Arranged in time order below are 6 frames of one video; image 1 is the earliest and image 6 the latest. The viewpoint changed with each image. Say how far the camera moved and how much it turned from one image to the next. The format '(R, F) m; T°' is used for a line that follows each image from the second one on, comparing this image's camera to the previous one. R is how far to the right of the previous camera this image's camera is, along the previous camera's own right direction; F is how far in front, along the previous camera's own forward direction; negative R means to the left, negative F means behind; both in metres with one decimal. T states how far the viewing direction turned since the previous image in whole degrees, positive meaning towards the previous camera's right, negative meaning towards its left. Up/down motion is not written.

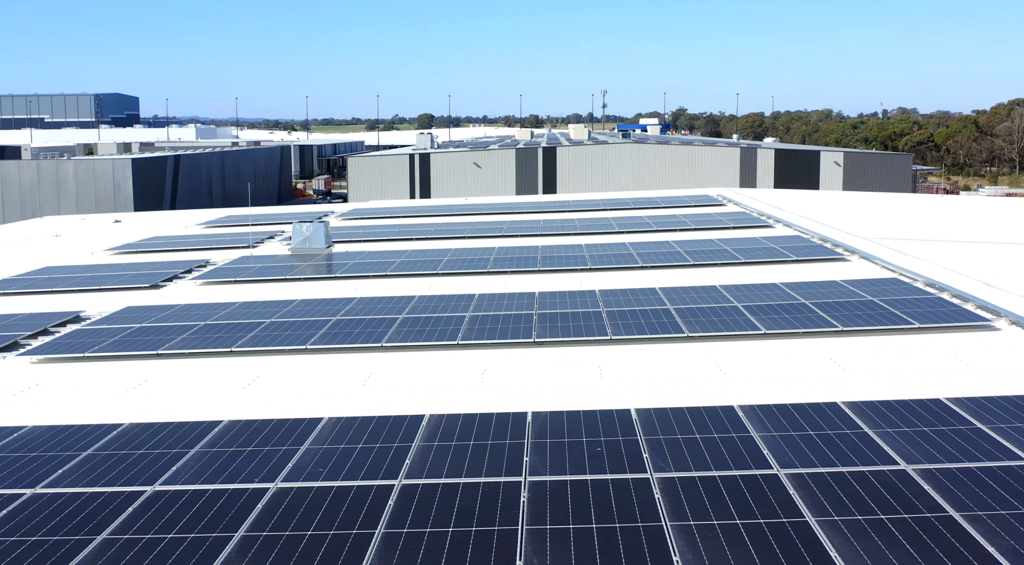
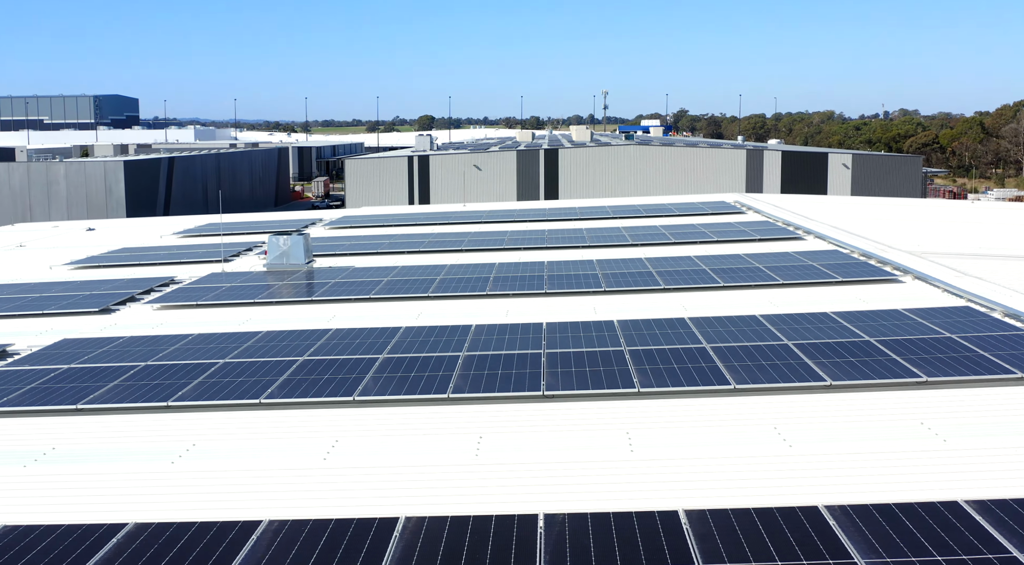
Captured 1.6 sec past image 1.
(0.0, +2.7) m; 0°
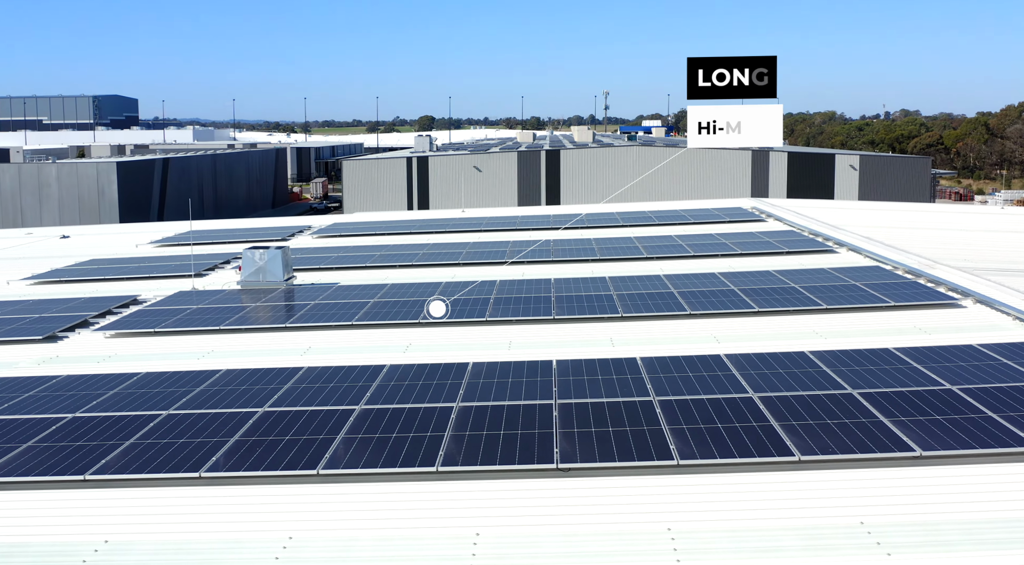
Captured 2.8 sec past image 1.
(-0.1, +2.3) m; 0°
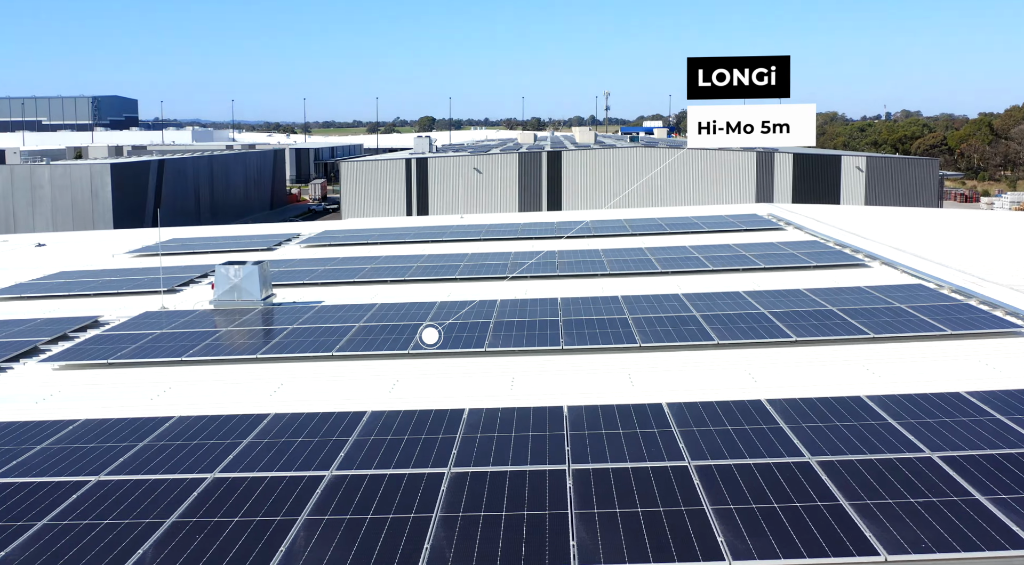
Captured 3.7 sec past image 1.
(0.0, +1.9) m; 0°
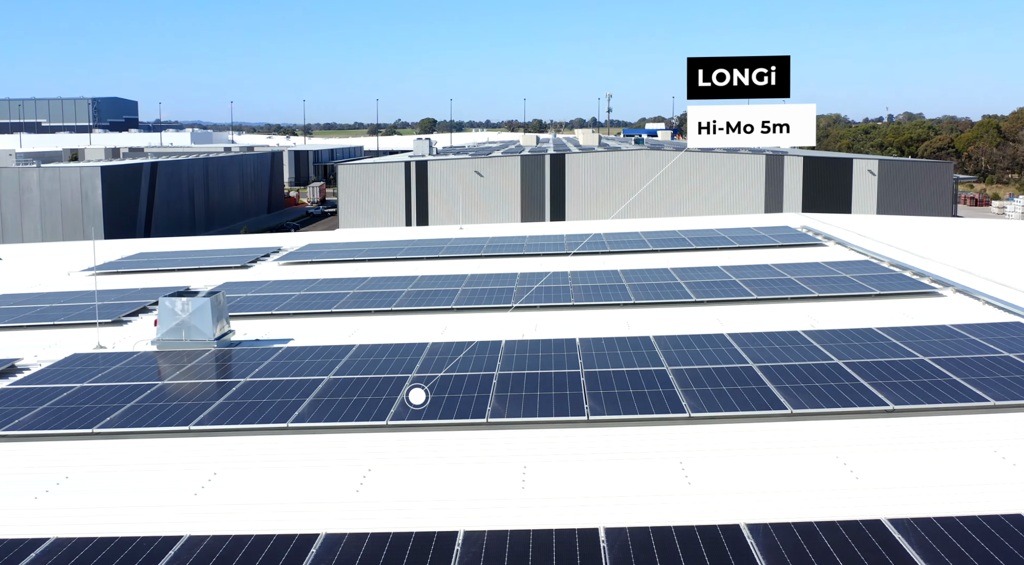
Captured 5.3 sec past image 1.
(-0.1, +3.2) m; 0°
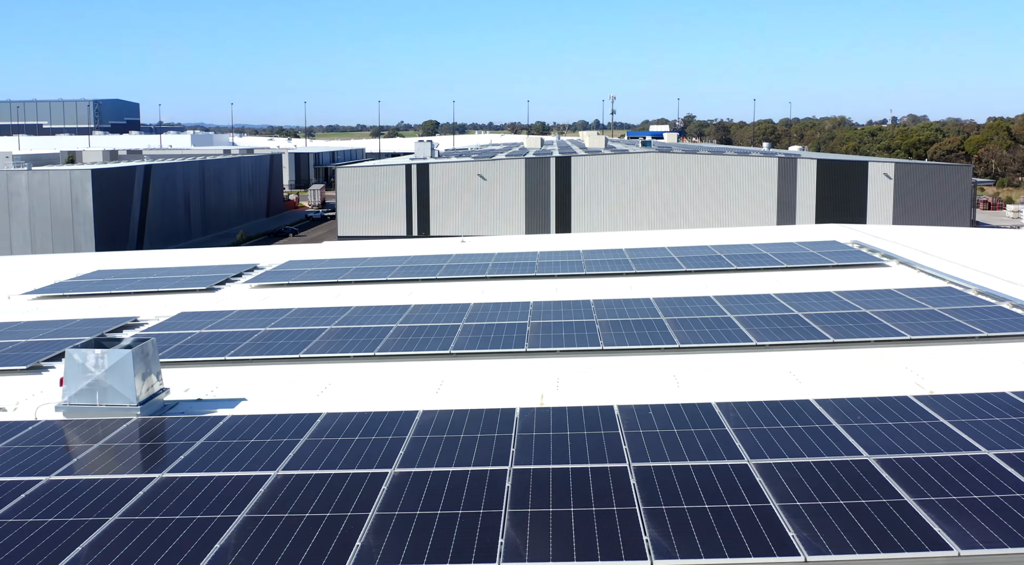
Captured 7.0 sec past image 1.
(-0.2, +3.5) m; 0°
